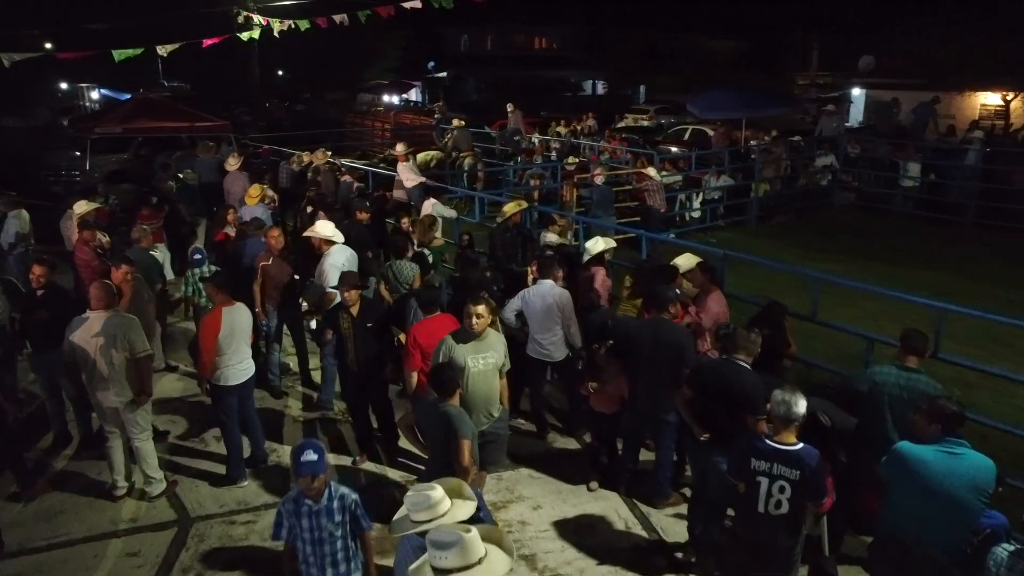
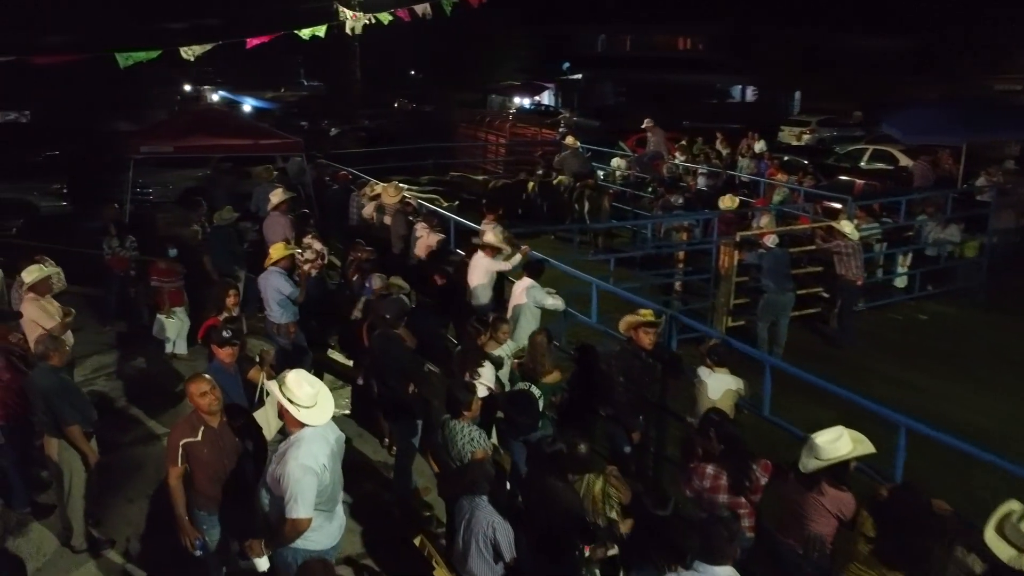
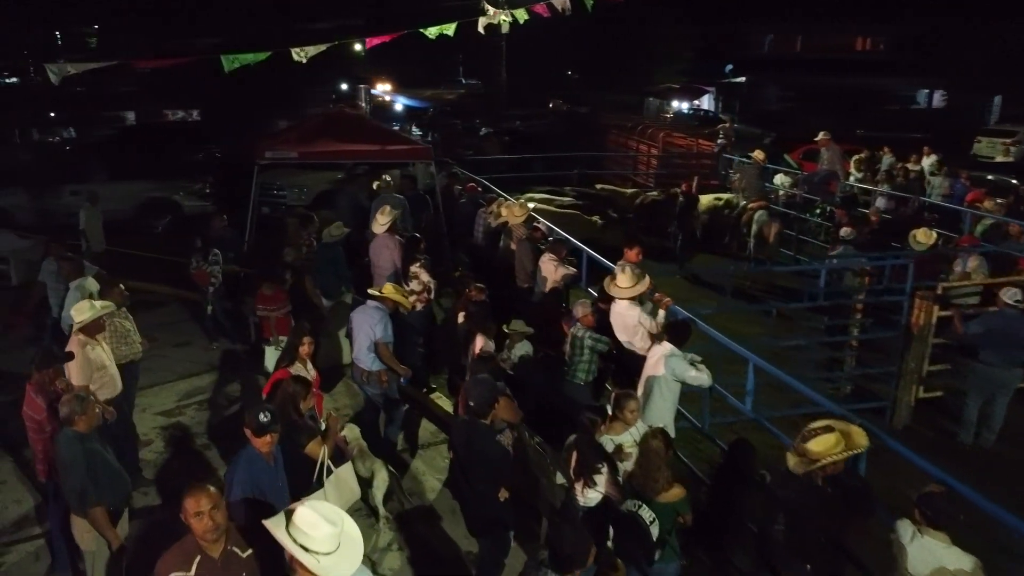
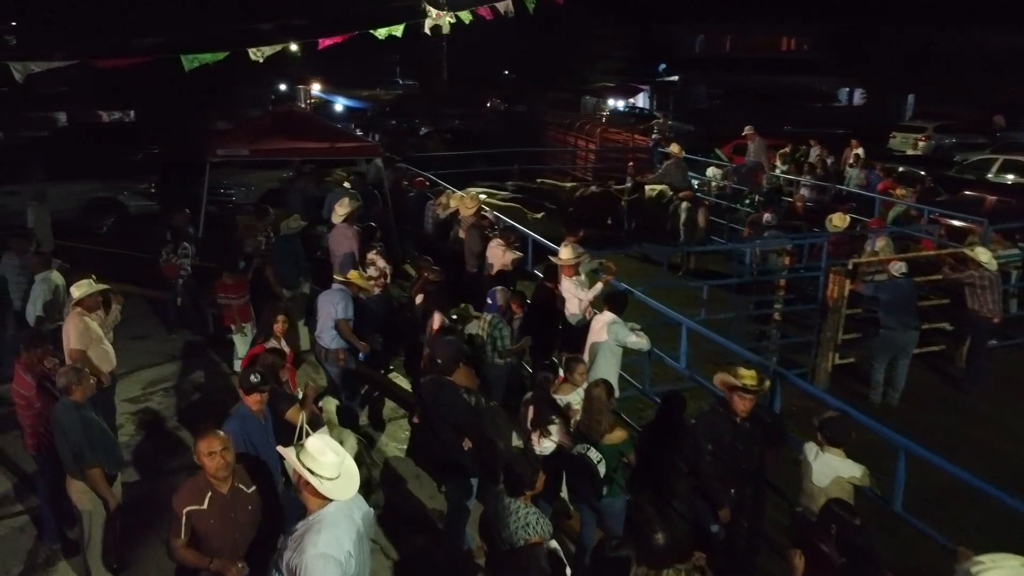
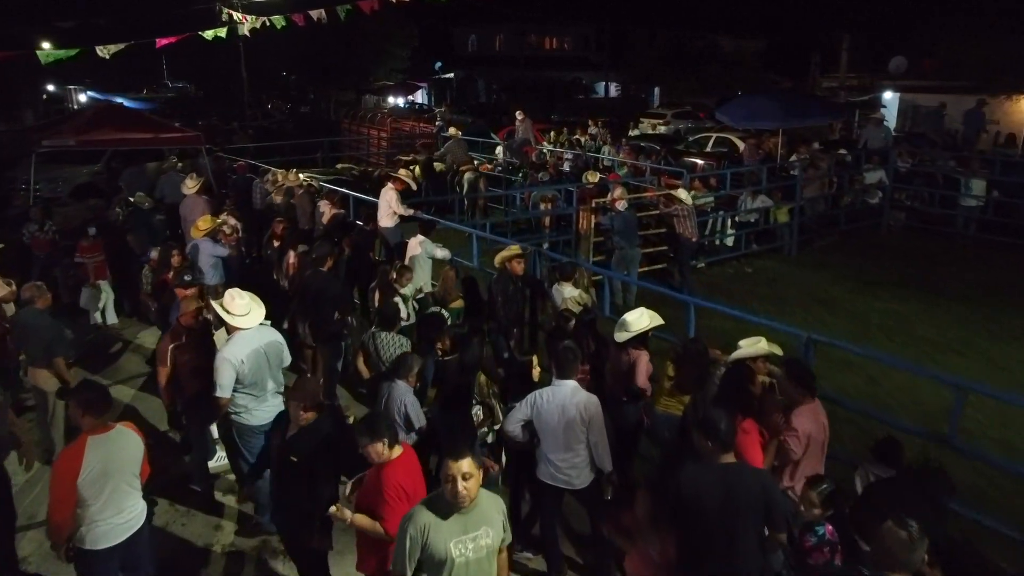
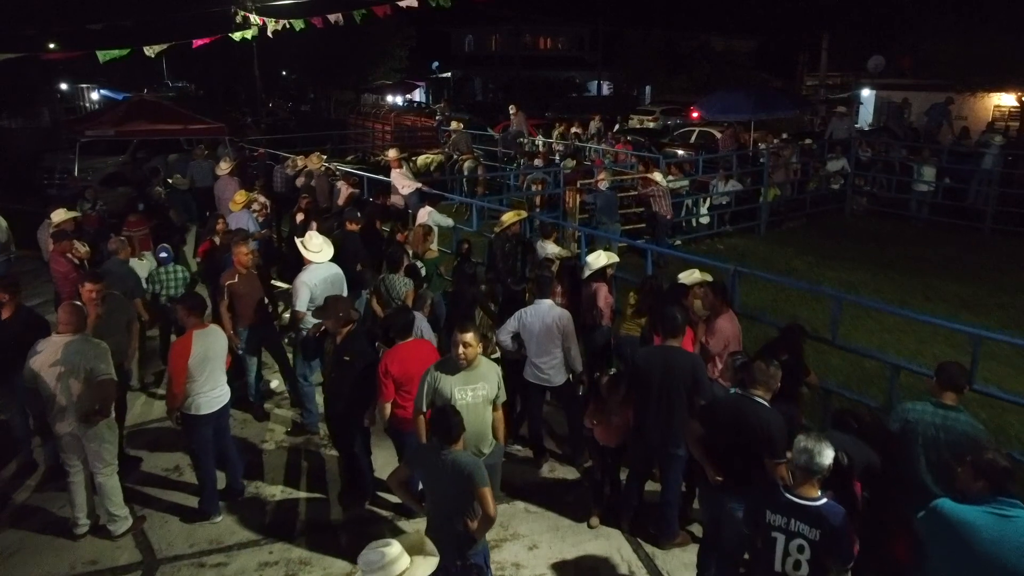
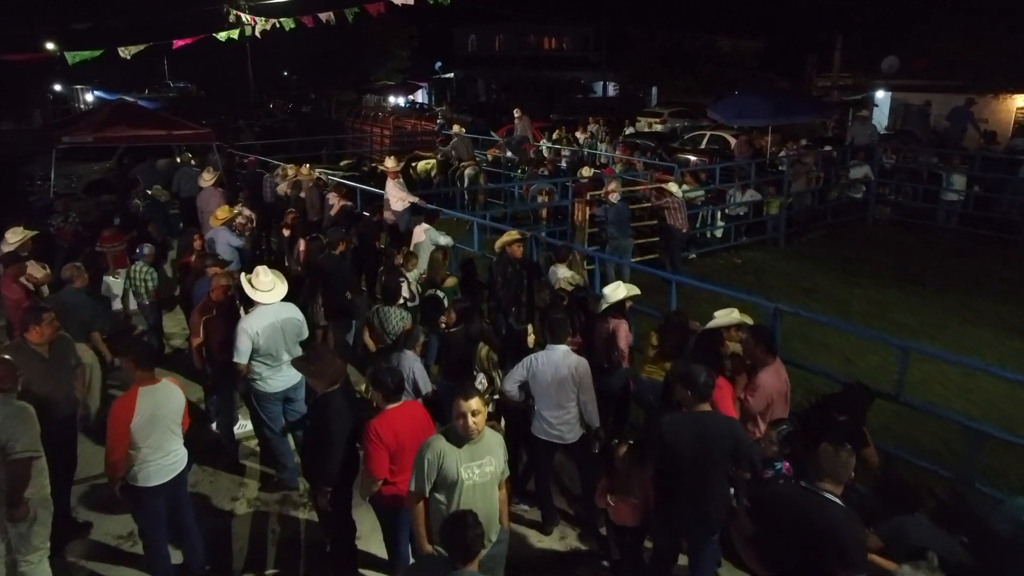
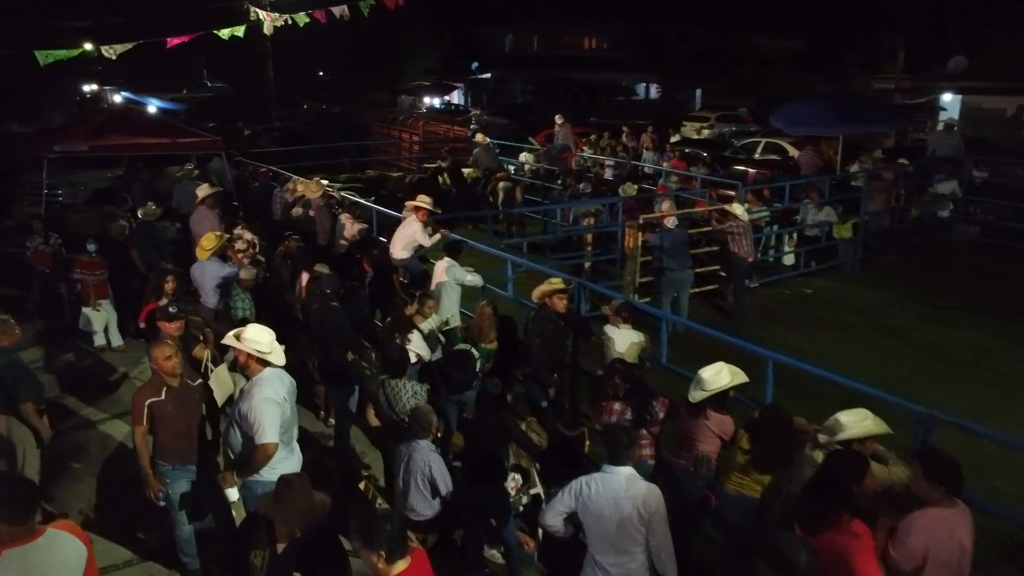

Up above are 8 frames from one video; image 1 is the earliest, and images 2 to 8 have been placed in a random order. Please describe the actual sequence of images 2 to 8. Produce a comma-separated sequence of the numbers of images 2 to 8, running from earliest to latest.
6, 7, 5, 8, 2, 4, 3
